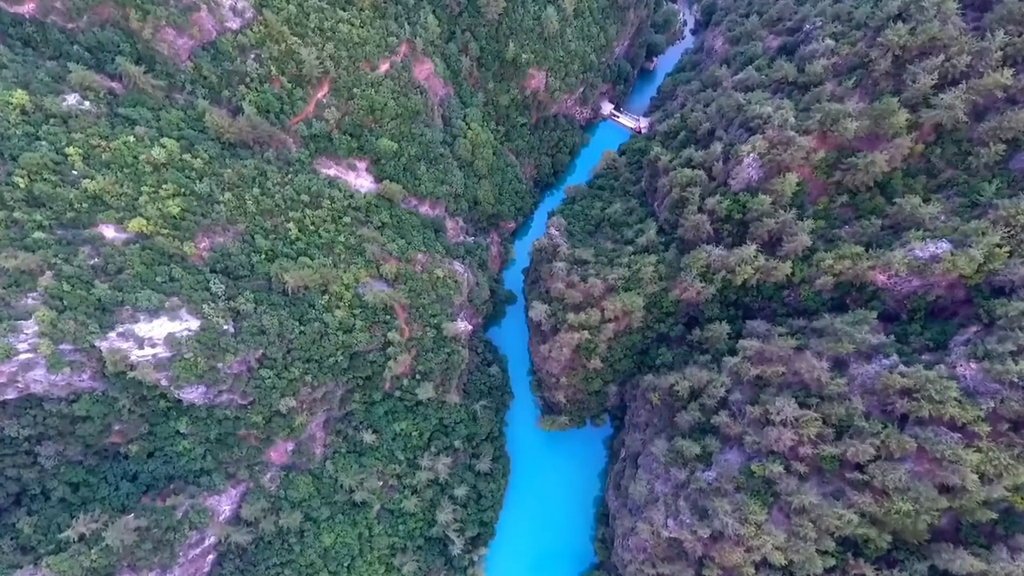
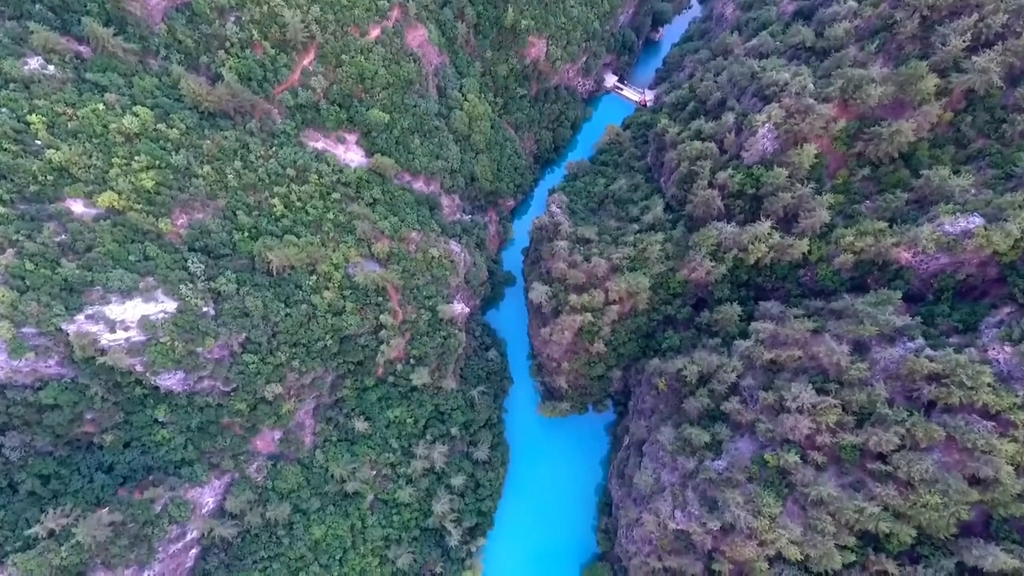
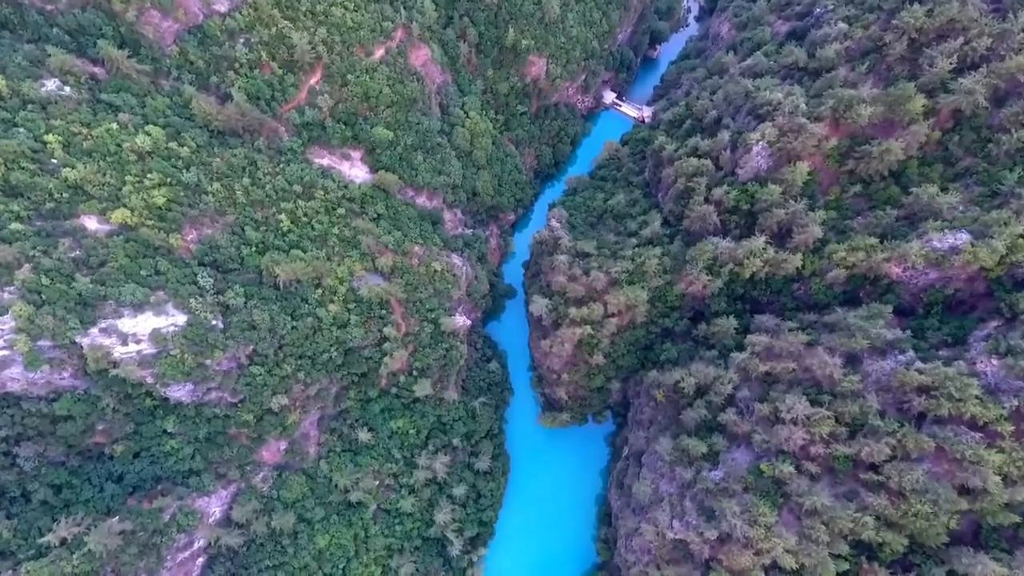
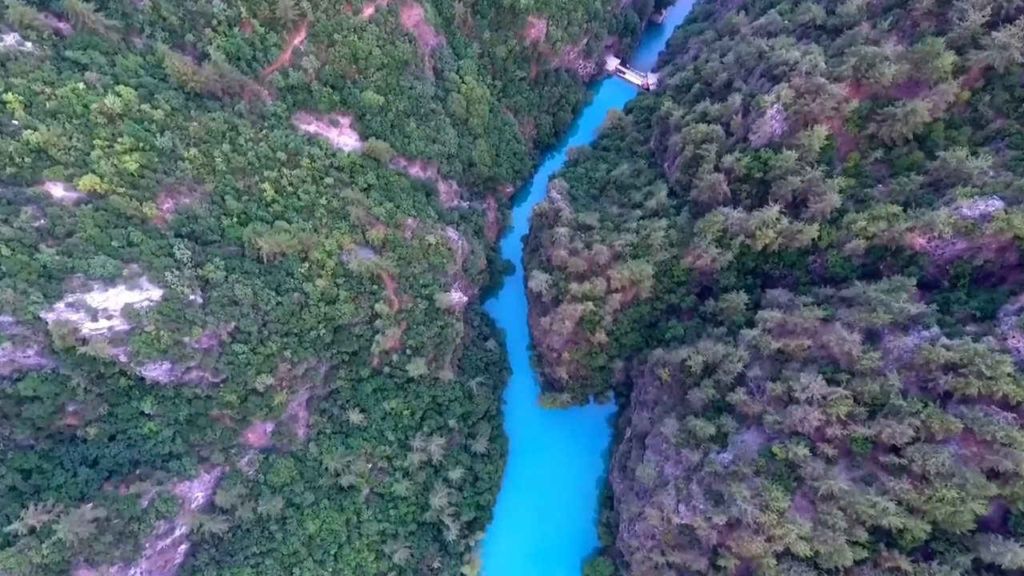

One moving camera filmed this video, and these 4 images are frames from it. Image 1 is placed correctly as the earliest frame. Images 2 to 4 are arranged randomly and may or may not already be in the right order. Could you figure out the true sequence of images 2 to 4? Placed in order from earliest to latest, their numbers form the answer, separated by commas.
3, 2, 4
